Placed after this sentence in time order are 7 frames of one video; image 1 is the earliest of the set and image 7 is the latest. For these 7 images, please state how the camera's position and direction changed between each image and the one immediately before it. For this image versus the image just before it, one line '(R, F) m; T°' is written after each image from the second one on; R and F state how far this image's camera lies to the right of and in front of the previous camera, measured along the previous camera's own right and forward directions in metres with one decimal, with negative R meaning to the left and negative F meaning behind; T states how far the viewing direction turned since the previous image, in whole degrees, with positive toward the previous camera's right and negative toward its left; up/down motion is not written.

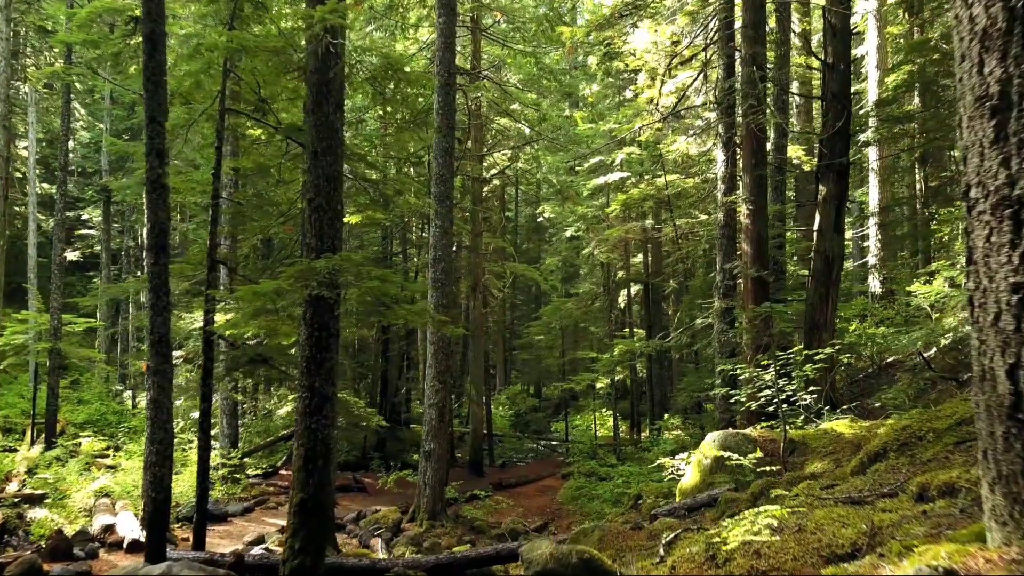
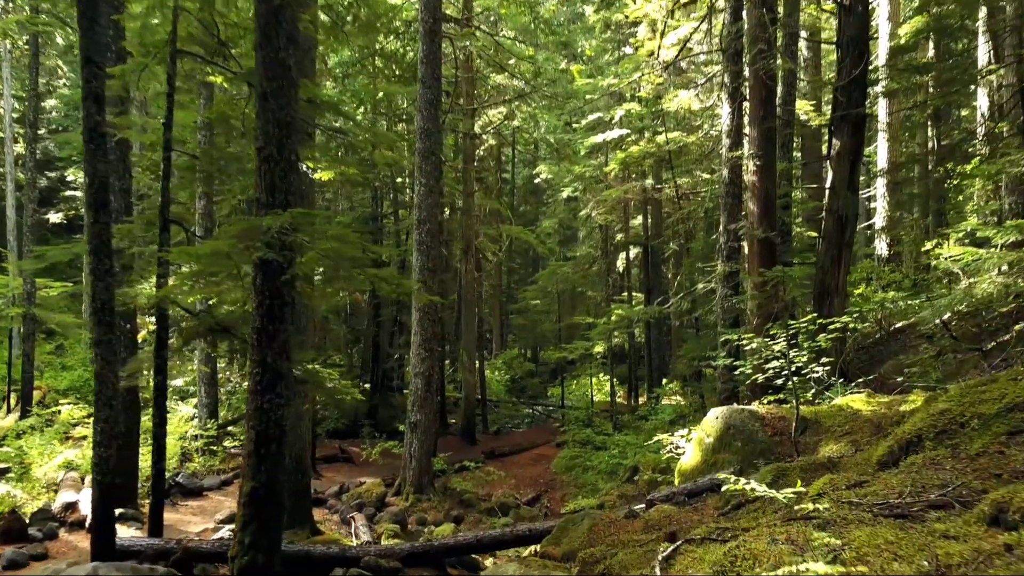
(+0.1, +0.7) m; 0°
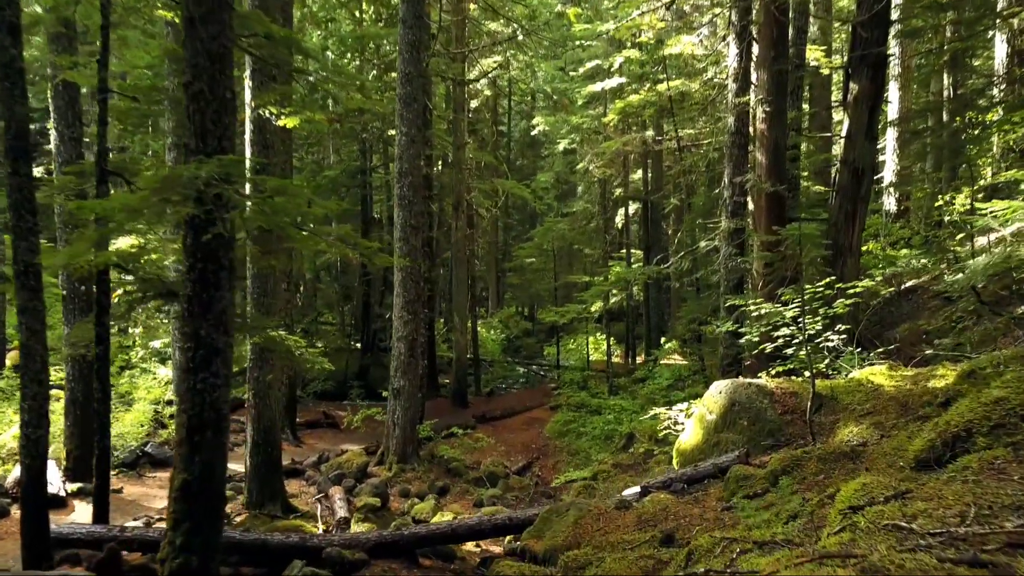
(+0.1, +0.7) m; 0°
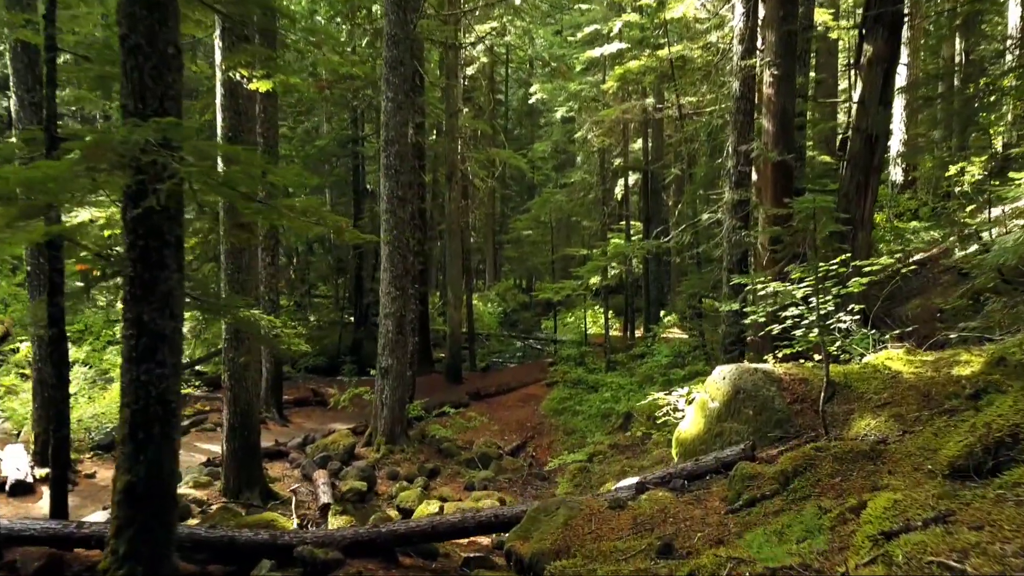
(+0.1, +0.5) m; 0°
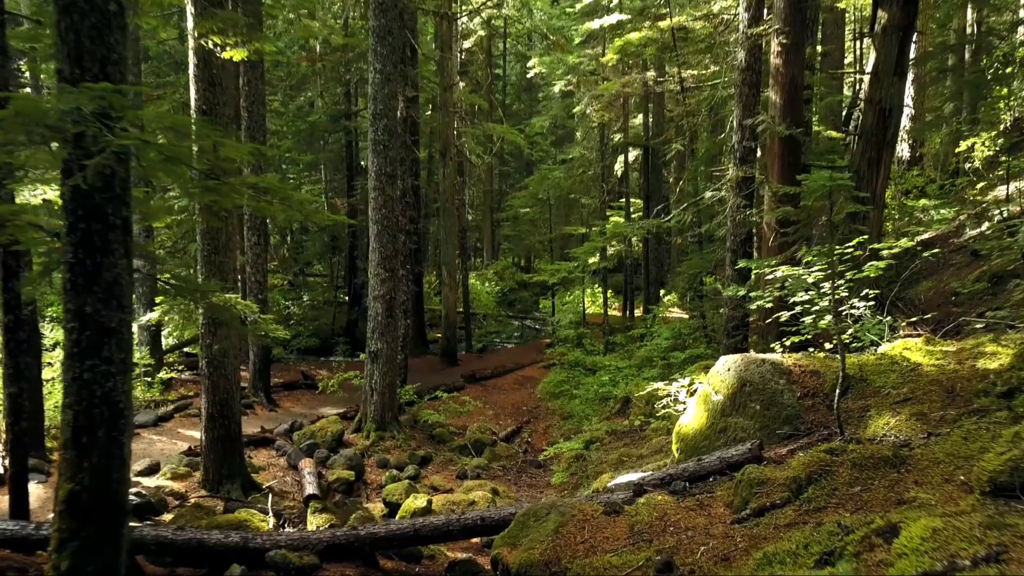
(+0.1, +0.4) m; 0°
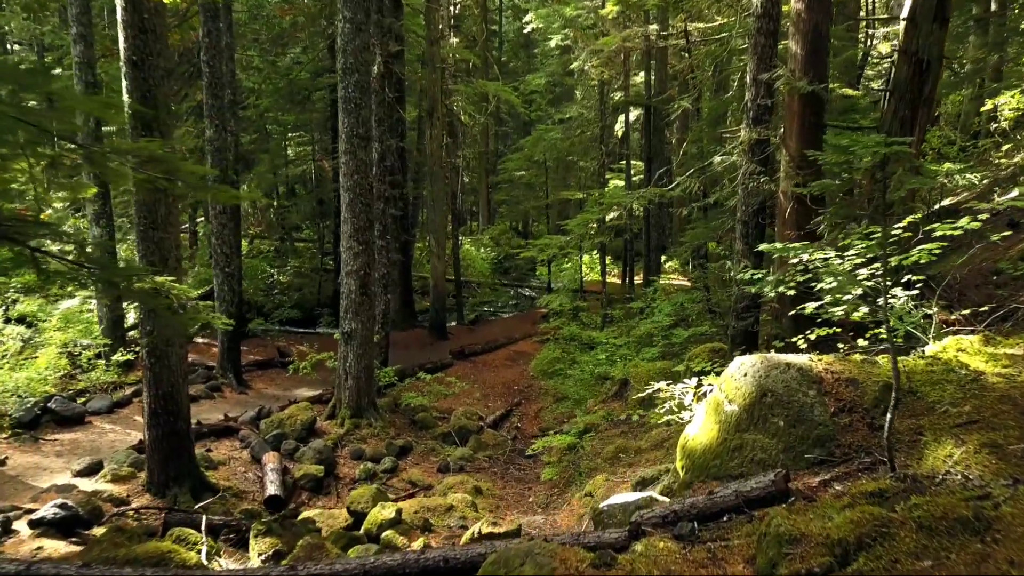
(+0.2, +0.9) m; 0°
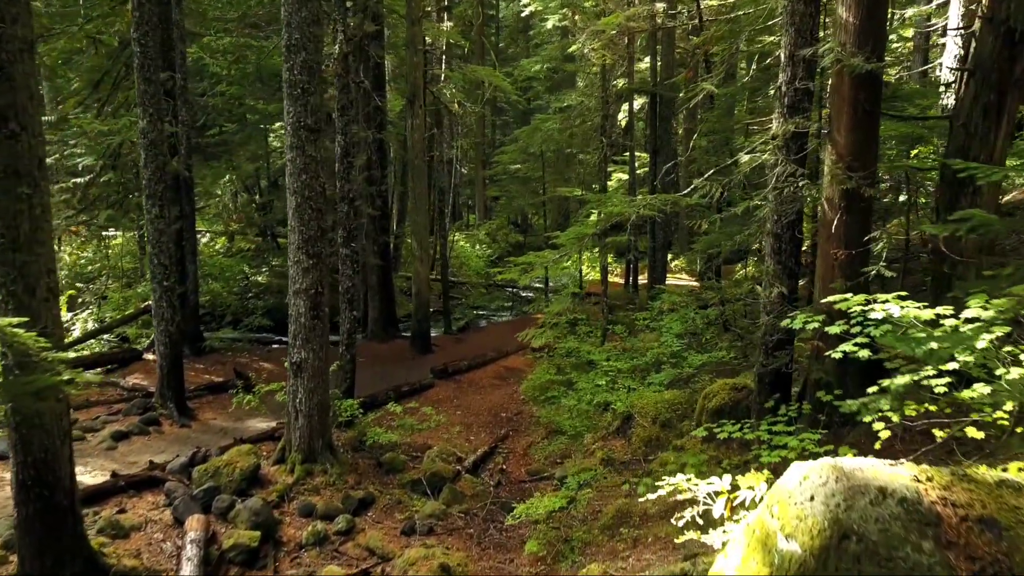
(+0.2, +1.5) m; 0°
